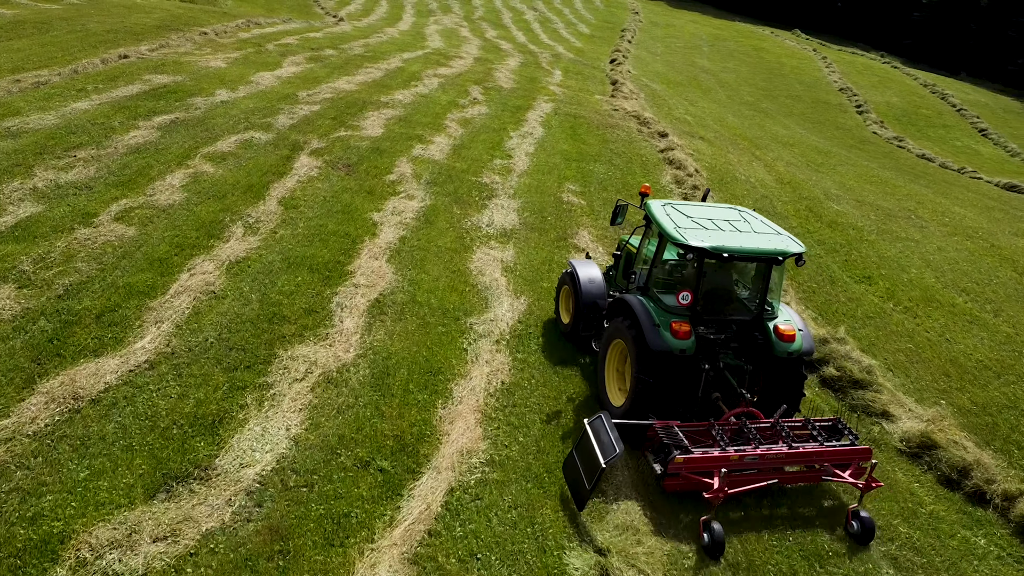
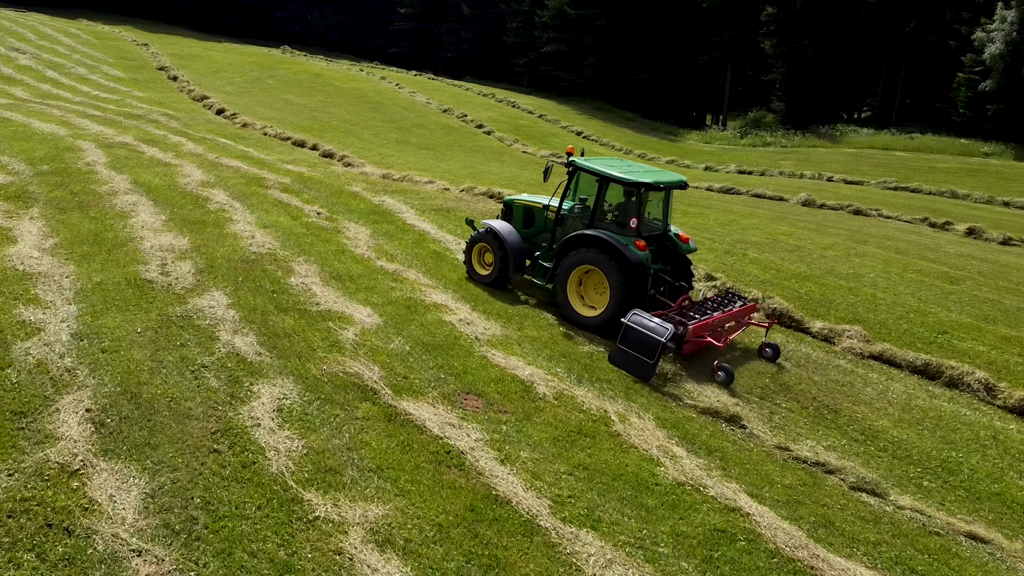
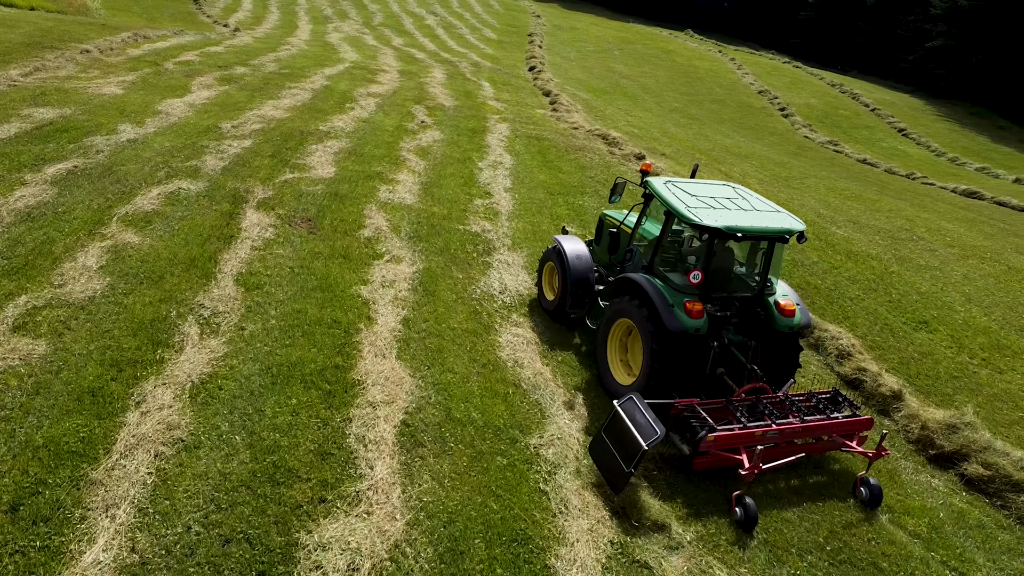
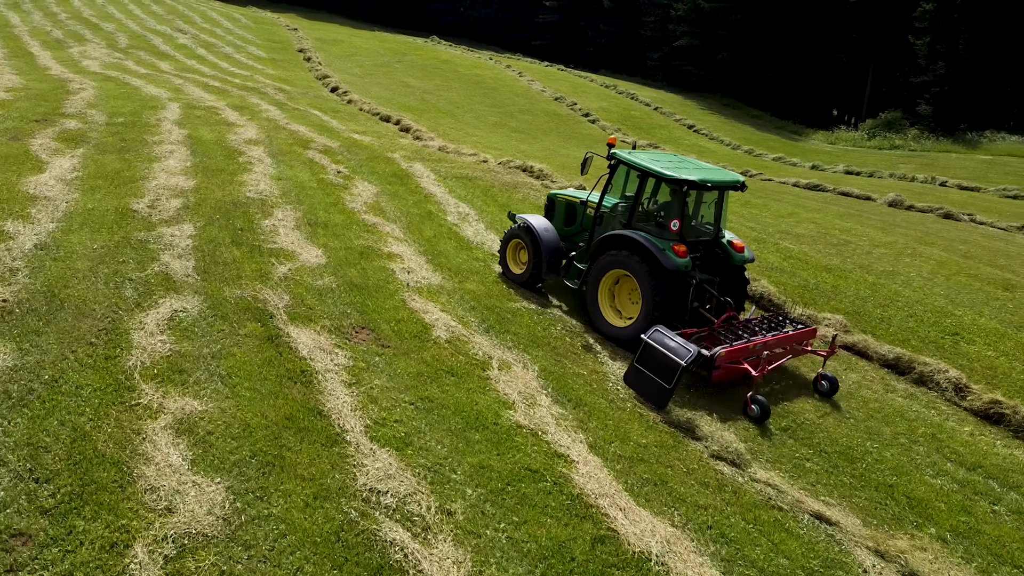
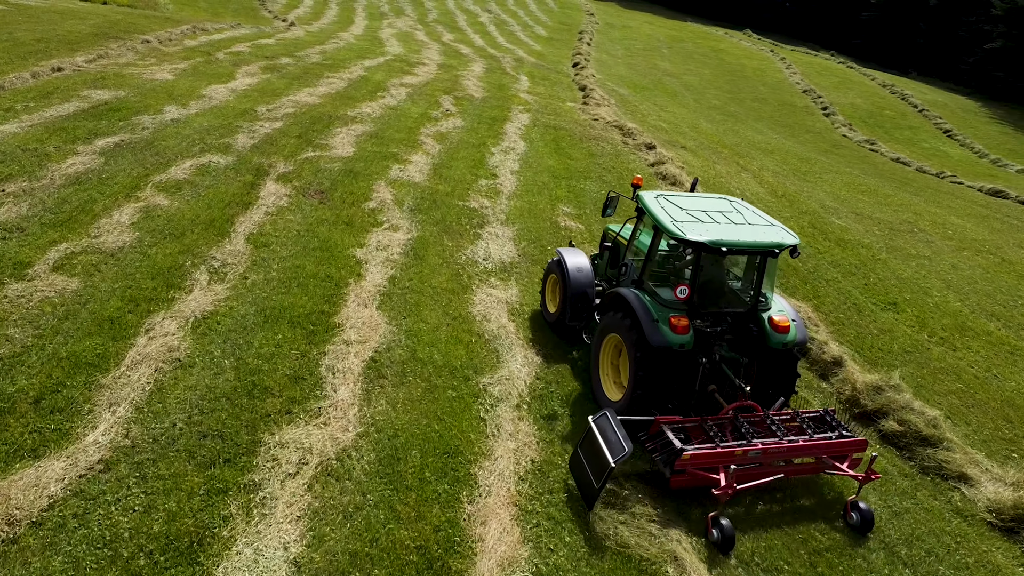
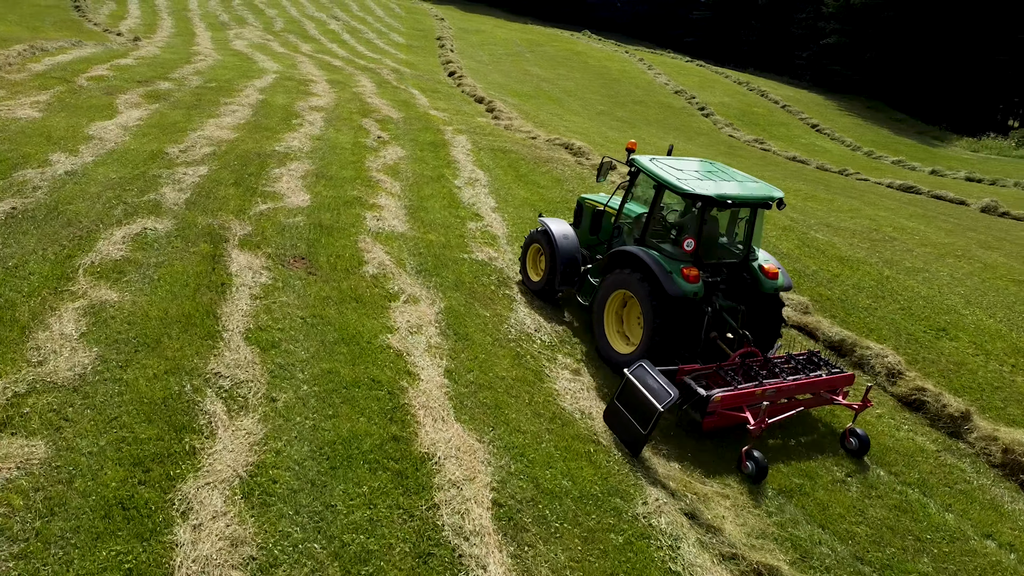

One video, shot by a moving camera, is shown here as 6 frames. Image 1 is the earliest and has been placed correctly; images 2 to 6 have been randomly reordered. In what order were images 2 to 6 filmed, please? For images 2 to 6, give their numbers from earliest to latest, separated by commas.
5, 3, 6, 4, 2
